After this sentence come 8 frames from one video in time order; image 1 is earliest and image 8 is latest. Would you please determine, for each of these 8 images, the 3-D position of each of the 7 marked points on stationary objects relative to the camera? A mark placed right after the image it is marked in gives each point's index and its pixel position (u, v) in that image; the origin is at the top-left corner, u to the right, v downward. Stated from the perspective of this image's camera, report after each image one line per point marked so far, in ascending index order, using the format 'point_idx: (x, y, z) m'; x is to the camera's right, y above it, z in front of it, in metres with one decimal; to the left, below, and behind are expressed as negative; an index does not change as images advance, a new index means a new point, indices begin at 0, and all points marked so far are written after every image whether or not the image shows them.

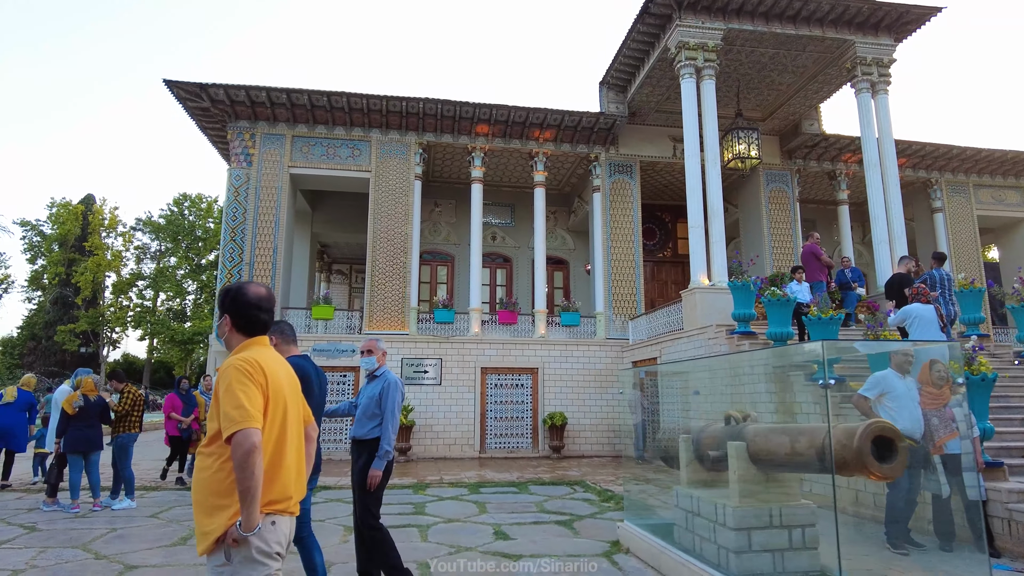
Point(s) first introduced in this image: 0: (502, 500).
0: (-0.2, -2.5, +7.9) m
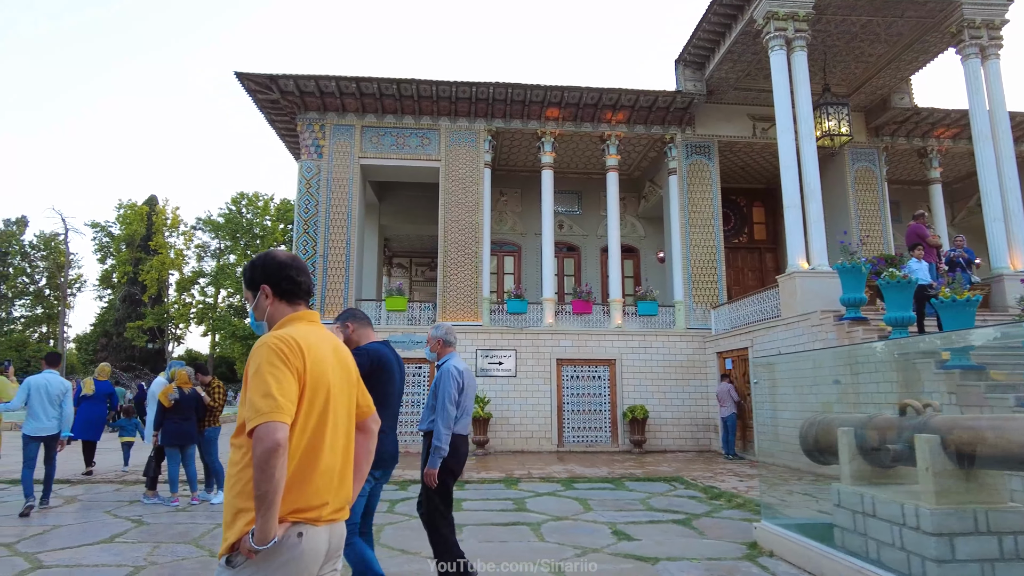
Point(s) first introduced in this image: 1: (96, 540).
0: (+0.9, -2.4, +7.5) m
1: (-3.2, -1.9, +5.0) m
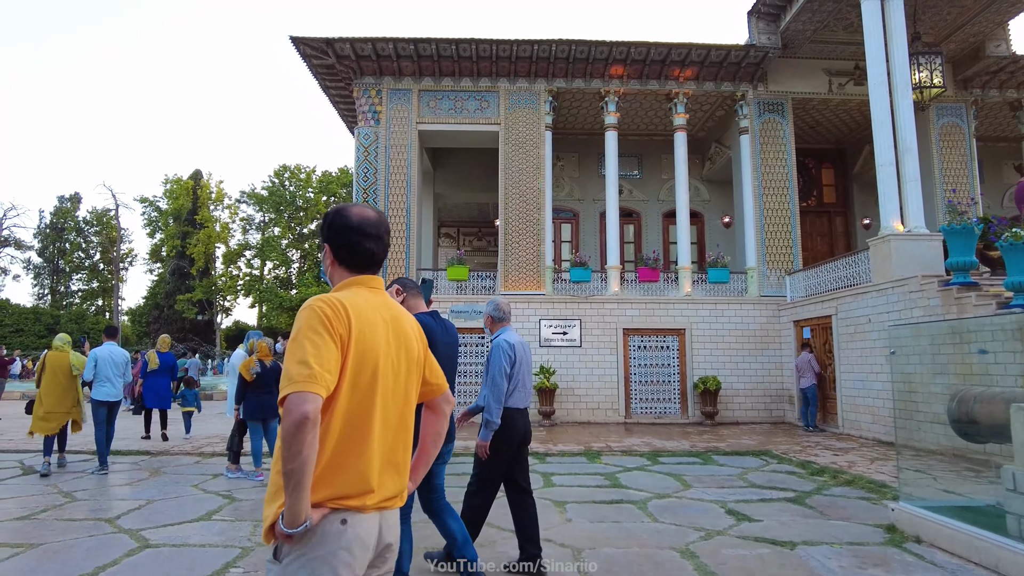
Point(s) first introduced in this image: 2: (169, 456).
0: (+1.9, -2.0, +7.1) m
1: (-2.3, -1.7, +4.8) m
2: (-4.1, -2.0, +7.9) m
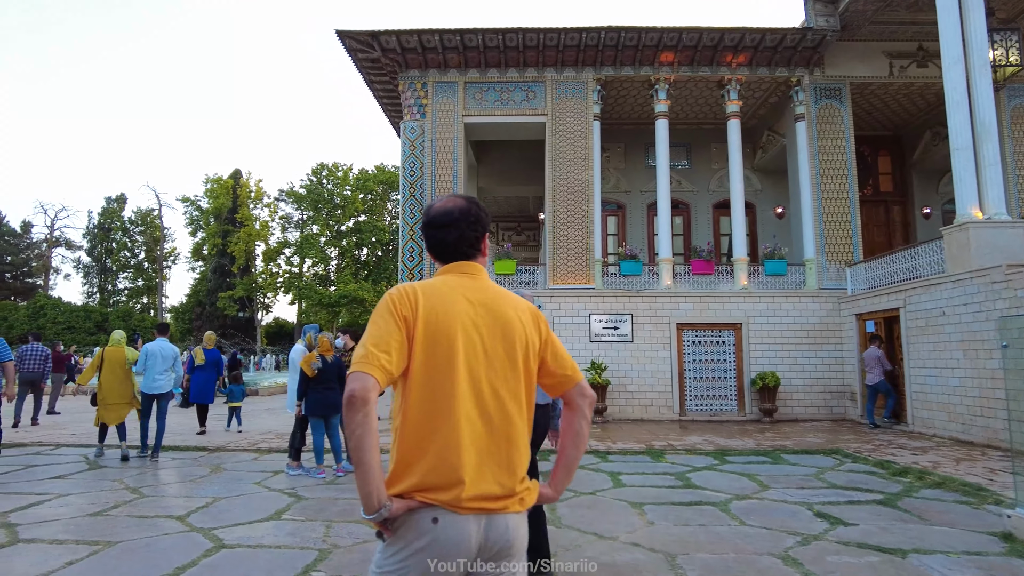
0: (+2.5, -1.9, +6.8) m
1: (-1.8, -1.6, +4.7) m
2: (-3.4, -1.9, +7.9) m
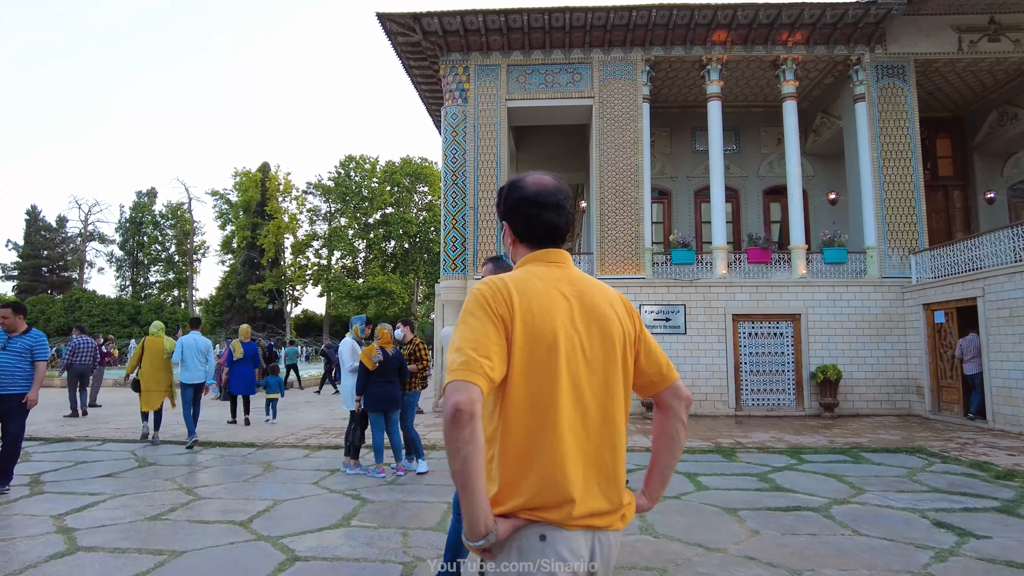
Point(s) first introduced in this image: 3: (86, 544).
0: (+3.2, -1.8, +6.4) m
1: (-1.2, -1.5, +4.4) m
2: (-2.7, -1.8, +7.6) m
3: (-2.4, -1.5, +3.8) m
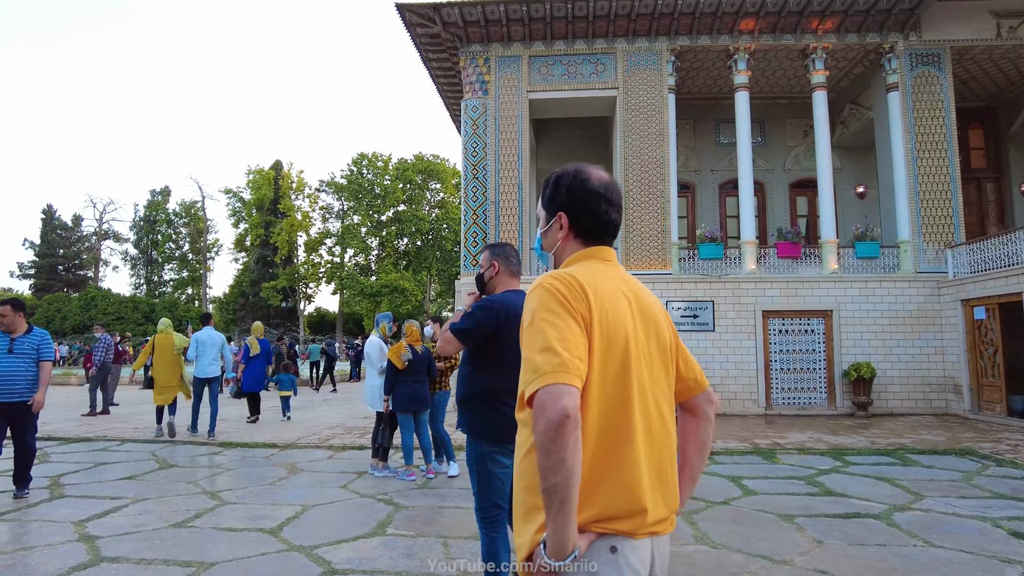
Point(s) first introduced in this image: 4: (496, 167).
0: (+3.5, -1.7, +6.0) m
1: (-0.9, -1.5, +4.2) m
2: (-2.4, -1.8, +7.4) m
3: (-2.2, -1.4, +3.6) m
4: (-0.3, +2.1, +11.7) m
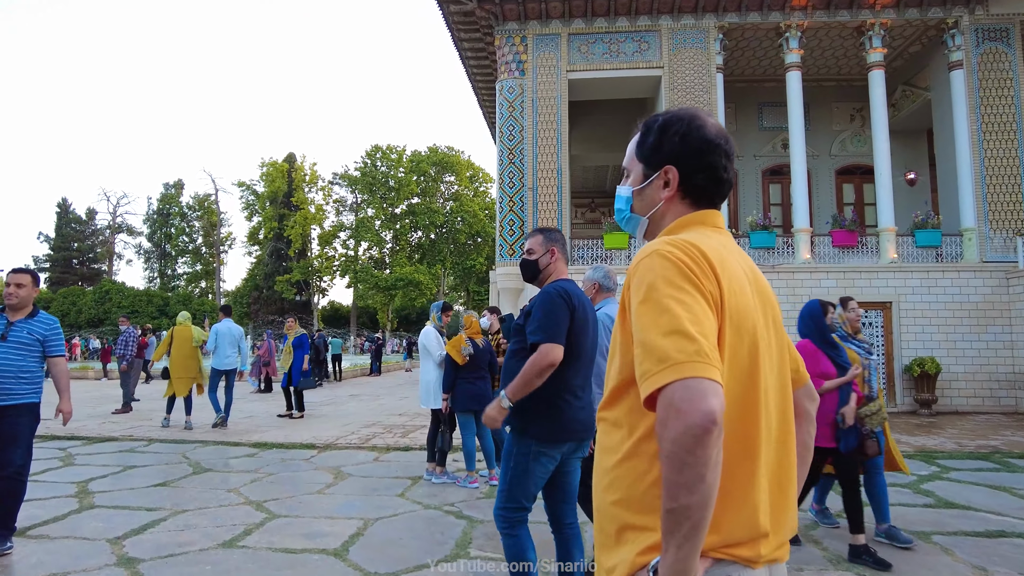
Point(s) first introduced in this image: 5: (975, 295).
0: (+4.0, -1.6, +5.4) m
1: (-0.4, -1.4, +3.6) m
2: (-1.8, -1.7, +6.9) m
3: (-1.6, -1.4, +3.0) m
4: (+0.4, +2.3, +11.1) m
5: (+7.3, -0.1, +10.4) m
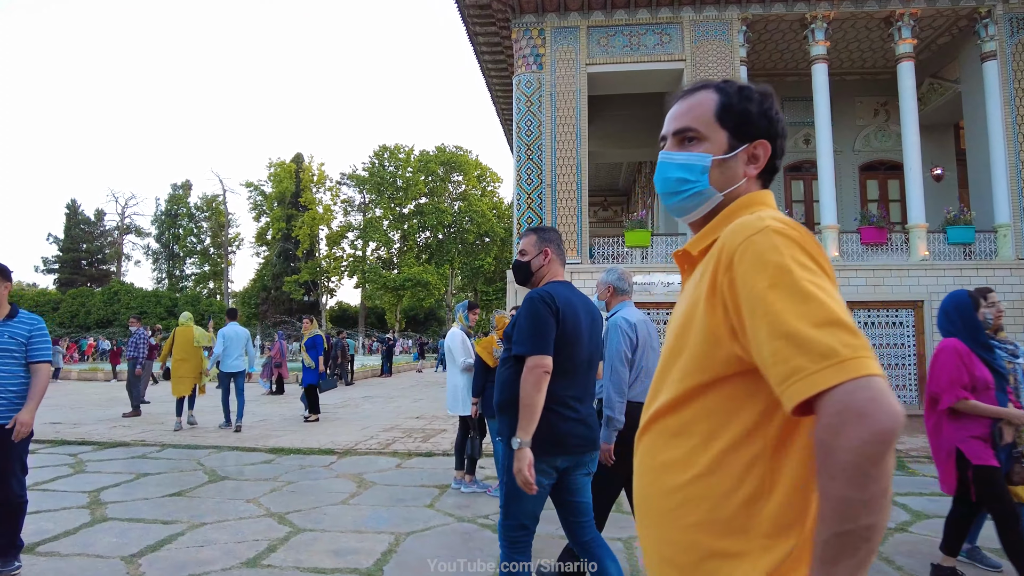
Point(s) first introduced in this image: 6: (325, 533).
0: (+4.3, -1.6, +5.1) m
1: (-0.2, -1.4, +3.3) m
2: (-1.5, -1.7, +6.6) m
3: (-1.4, -1.3, +2.8) m
4: (+0.7, +2.3, +10.8) m
5: (+7.6, -0.1, +10.1) m
6: (-1.1, -1.4, +3.9) m
